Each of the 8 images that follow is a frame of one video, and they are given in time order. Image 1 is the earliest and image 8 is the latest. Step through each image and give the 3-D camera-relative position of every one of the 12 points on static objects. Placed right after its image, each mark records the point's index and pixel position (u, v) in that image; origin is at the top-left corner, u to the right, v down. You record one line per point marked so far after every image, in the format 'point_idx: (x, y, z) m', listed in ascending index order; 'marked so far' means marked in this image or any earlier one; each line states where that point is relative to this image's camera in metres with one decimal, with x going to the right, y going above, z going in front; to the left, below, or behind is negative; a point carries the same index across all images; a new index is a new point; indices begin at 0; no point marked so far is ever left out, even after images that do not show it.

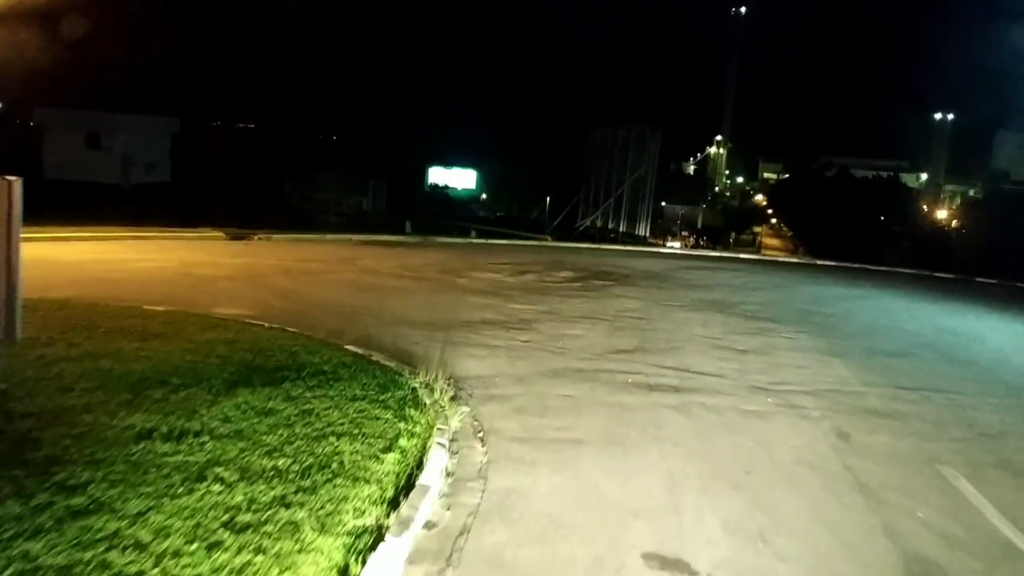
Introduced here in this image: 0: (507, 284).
0: (-0.1, +0.1, +16.1) m
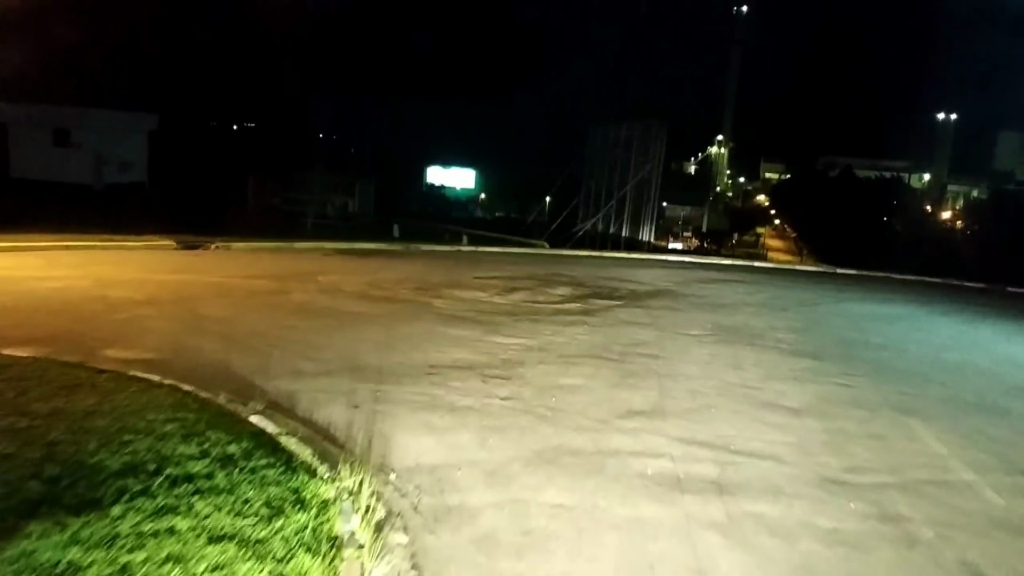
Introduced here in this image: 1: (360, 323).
0: (-0.3, -0.3, +13.5) m
1: (-1.8, -0.4, +11.1) m
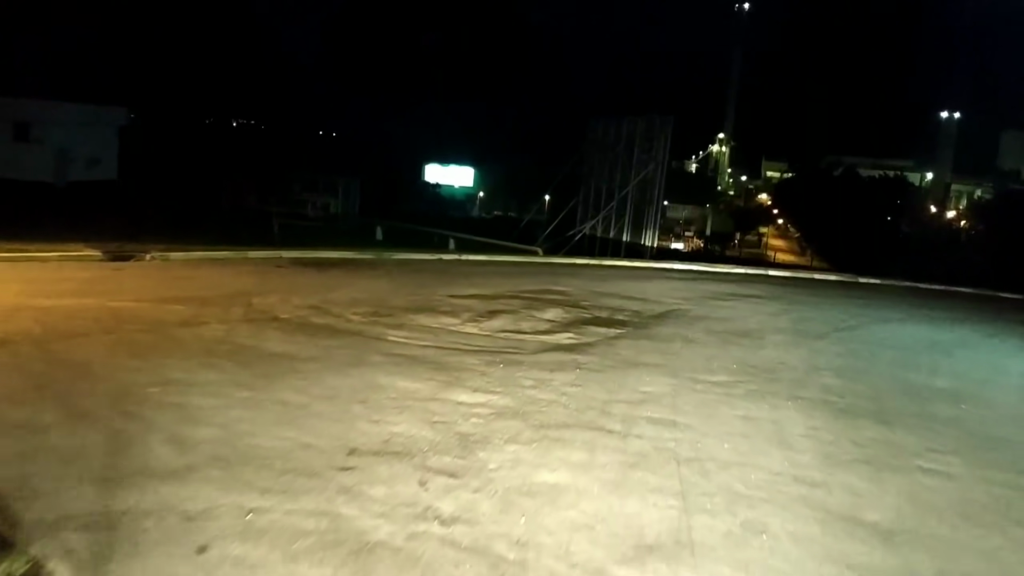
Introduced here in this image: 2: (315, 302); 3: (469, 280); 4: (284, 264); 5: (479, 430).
0: (-0.6, -0.6, +10.8) m
1: (-2.1, -0.7, +8.4) m
2: (-2.6, -0.2, +12.6) m
3: (-0.8, +0.1, +16.8) m
4: (-4.2, +0.5, +17.2) m
5: (-0.2, -1.0, +6.9) m
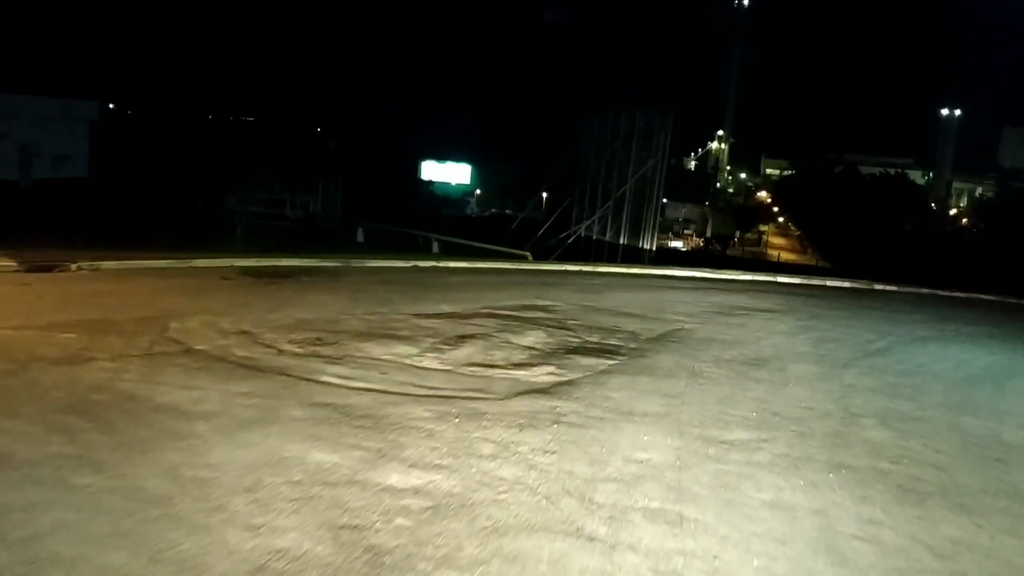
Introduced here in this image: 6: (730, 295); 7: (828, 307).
0: (-0.9, -0.8, +8.7) m
1: (-2.4, -1.0, +6.3) m
2: (-3.0, -0.4, +10.5) m
3: (-1.1, -0.1, +14.7) m
4: (-4.5, +0.2, +15.1) m
5: (-0.6, -1.3, +4.8) m
6: (+4.5, -0.1, +19.3) m
7: (+6.3, -0.4, +18.7) m
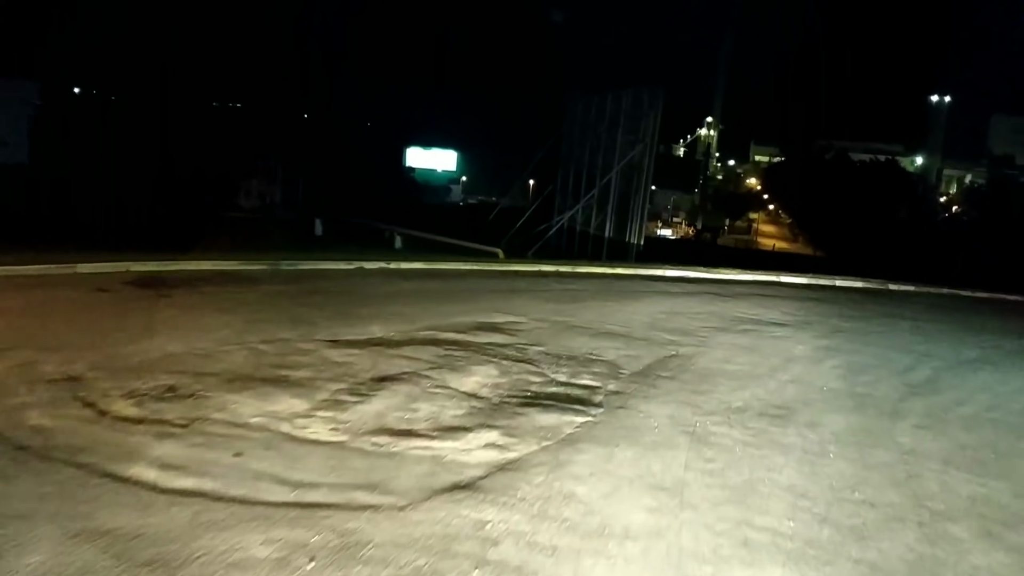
0: (-1.4, -1.1, +5.8) m
1: (-2.9, -1.3, +3.4) m
2: (-3.5, -0.7, +7.6) m
3: (-1.7, -0.3, +11.8) m
4: (-5.1, +0.1, +12.2) m
5: (-1.0, -1.6, +2.0) m
6: (+3.8, -0.2, +16.5) m
7: (+5.6, -0.5, +15.9) m
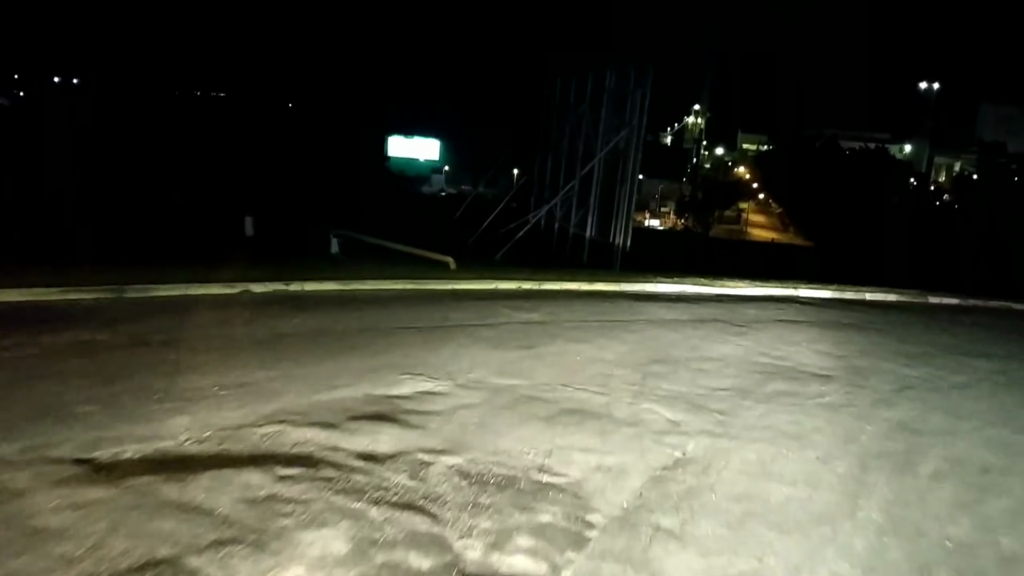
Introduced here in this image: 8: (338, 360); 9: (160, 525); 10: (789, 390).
0: (-2.1, -1.6, +1.6) m
1: (-3.5, -1.8, -0.9) m
2: (-4.2, -1.2, +3.3) m
3: (-2.4, -0.7, +7.5) m
4: (-5.8, -0.4, +7.8) m
5: (-1.6, -2.1, -2.3) m
6: (+3.0, -0.6, +12.3) m
7: (+4.9, -0.8, +11.7) m
8: (-1.6, -0.6, +8.6) m
9: (-1.7, -1.1, +4.7) m
10: (+2.7, -1.0, +9.1) m
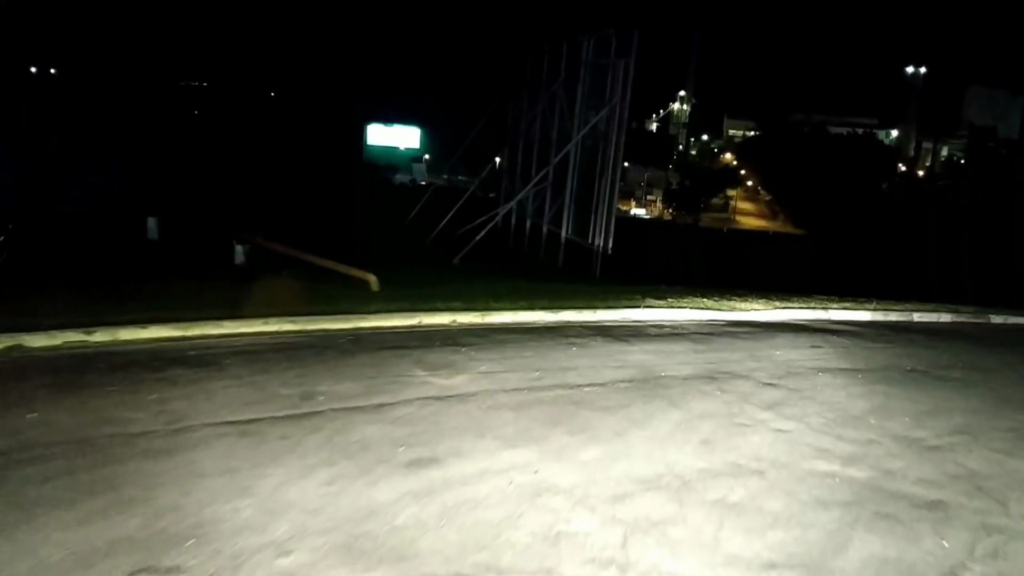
0: (-2.6, -2.2, -2.7) m
1: (-4.0, -2.4, -5.1) m
2: (-4.8, -1.7, -0.9) m
3: (-3.1, -1.2, +3.3) m
4: (-6.5, -0.9, +3.6) m
5: (-2.1, -2.8, -6.5) m
6: (+2.3, -1.0, +8.1) m
7: (+4.2, -1.2, +7.6) m
8: (-2.3, -1.1, +4.4) m
9: (-2.4, -1.7, +0.5) m
10: (+2.0, -1.4, +4.9) m
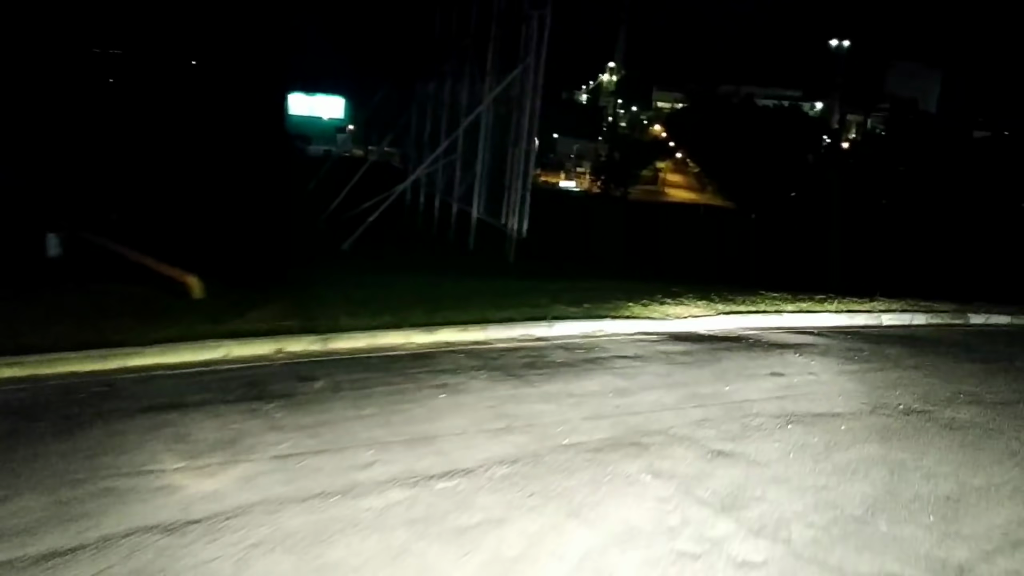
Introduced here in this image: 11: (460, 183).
0: (-2.9, -2.7, -5.8) m
1: (-4.1, -3.1, -8.4) m
2: (-5.1, -2.2, -4.2) m
3: (-3.7, -1.6, +0.1) m
4: (-7.2, -1.3, +0.1) m
5: (-2.1, -3.4, -9.5) m
6: (+1.3, -1.2, +5.3) m
7: (+3.2, -1.4, +4.9) m
8: (-3.0, -1.4, +1.2) m
9: (-2.8, -2.1, -2.6) m
10: (+1.2, -1.7, +2.1) m
11: (-1.2, +2.1, +19.0) m
